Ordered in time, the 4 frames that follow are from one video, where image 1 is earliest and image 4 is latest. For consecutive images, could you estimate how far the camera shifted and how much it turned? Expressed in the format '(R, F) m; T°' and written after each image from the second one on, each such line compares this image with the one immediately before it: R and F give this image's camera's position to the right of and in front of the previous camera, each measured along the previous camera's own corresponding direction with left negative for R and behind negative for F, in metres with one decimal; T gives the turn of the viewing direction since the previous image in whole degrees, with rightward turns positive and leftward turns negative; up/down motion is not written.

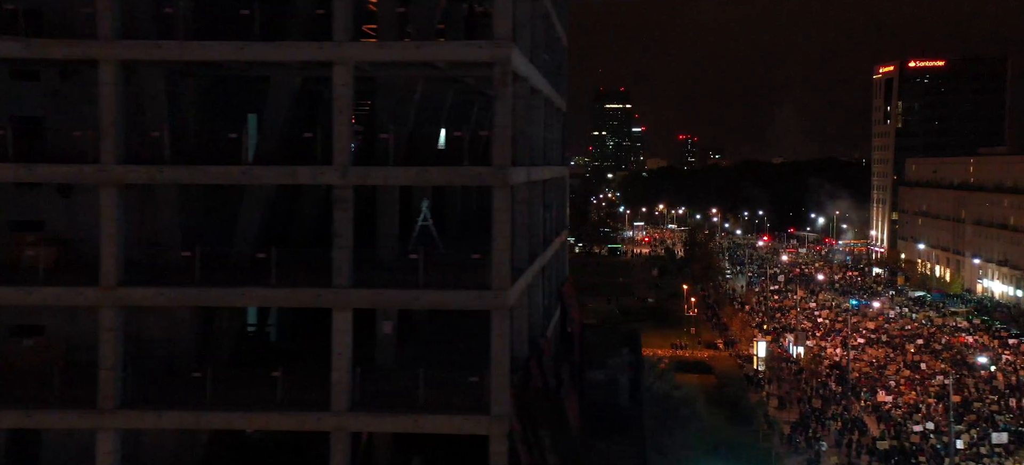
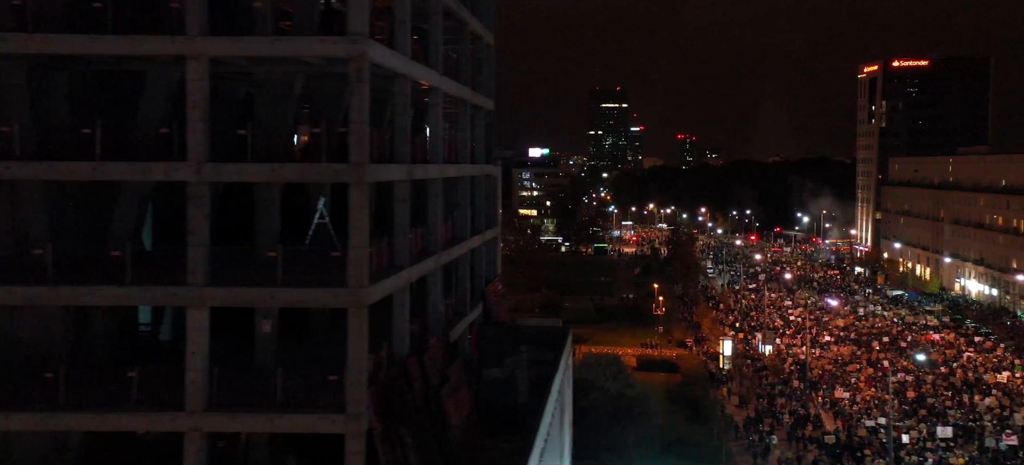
(+1.1, 0.0) m; +2°
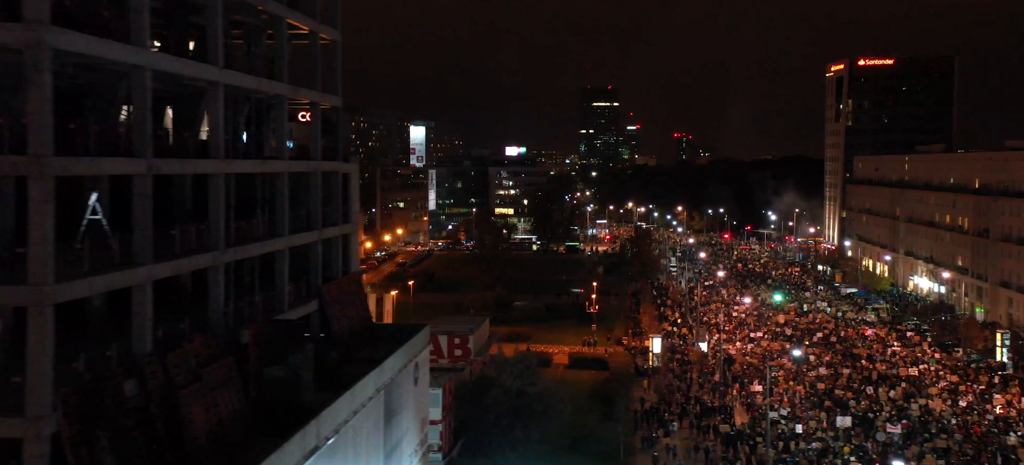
(+2.4, 0.0) m; +5°
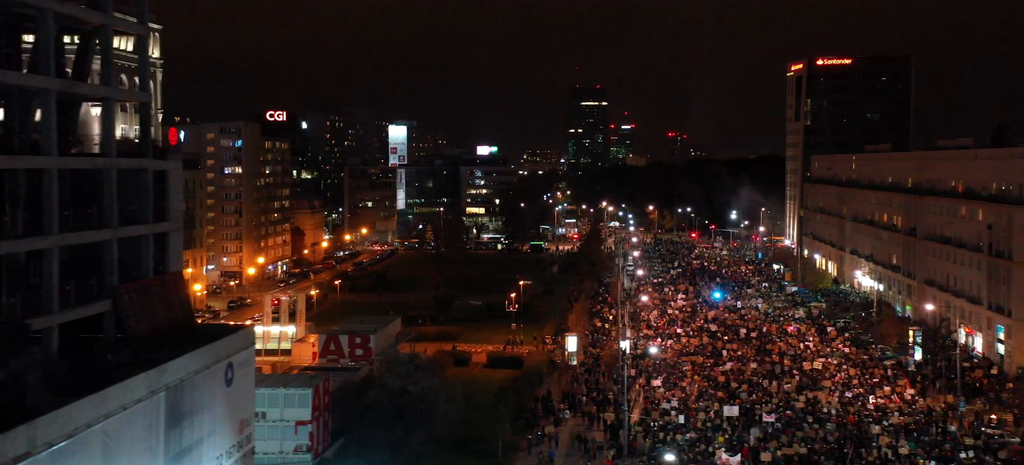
(+3.1, -0.3) m; +6°
